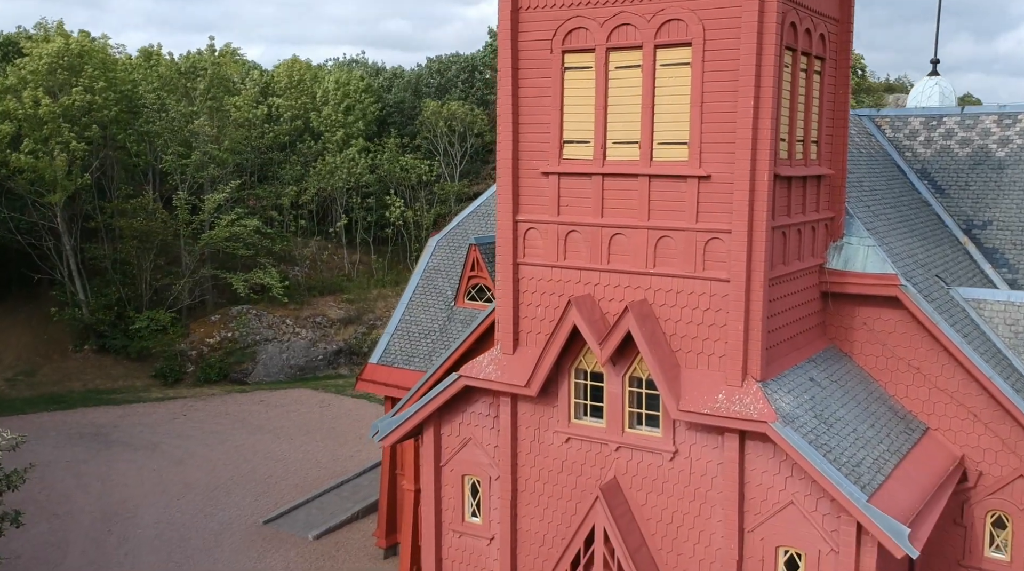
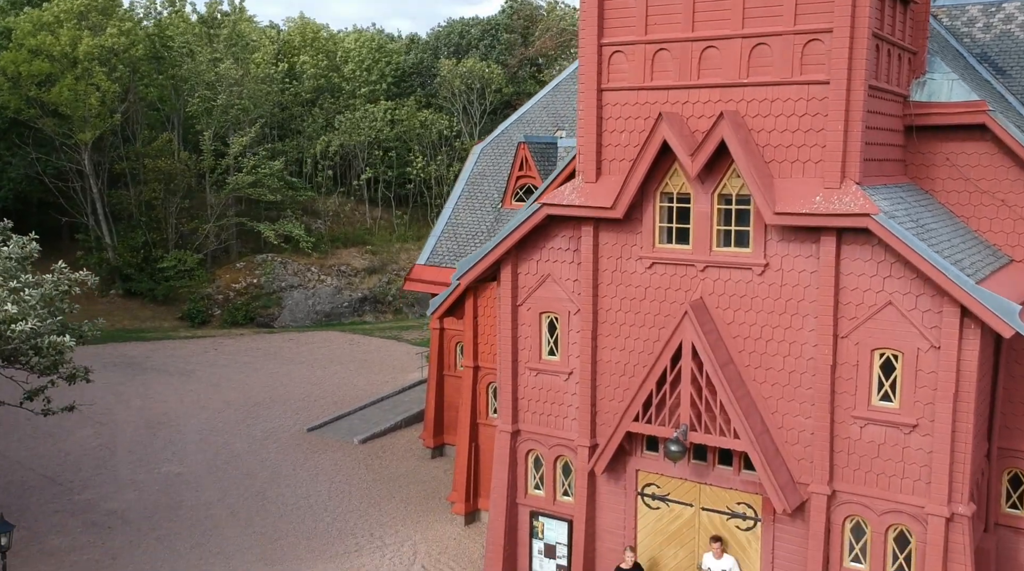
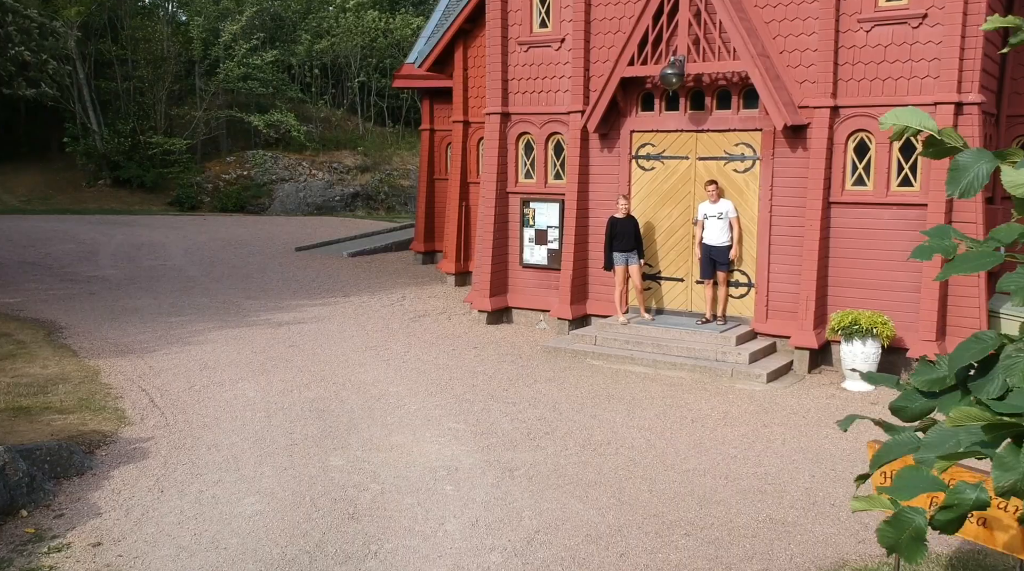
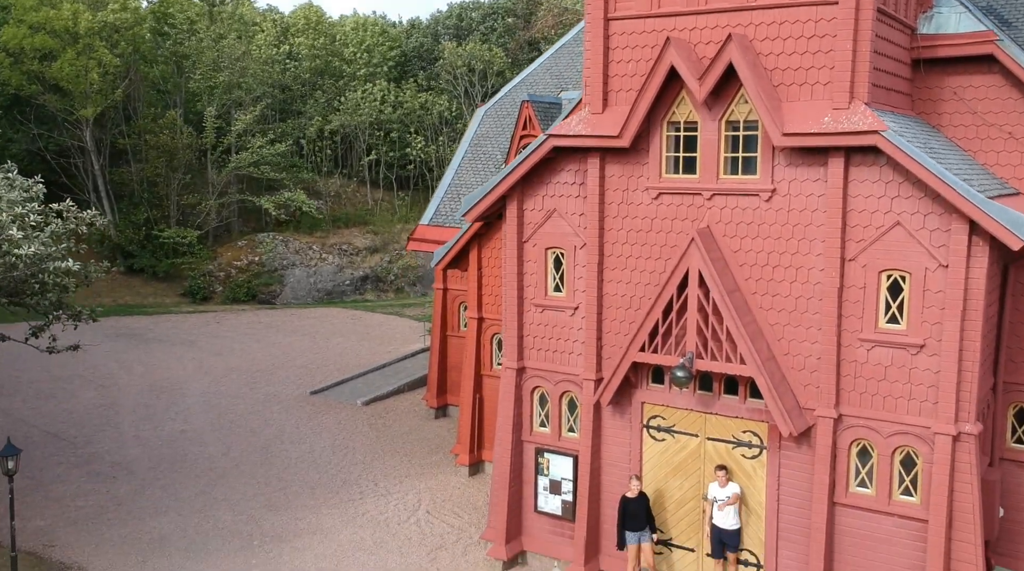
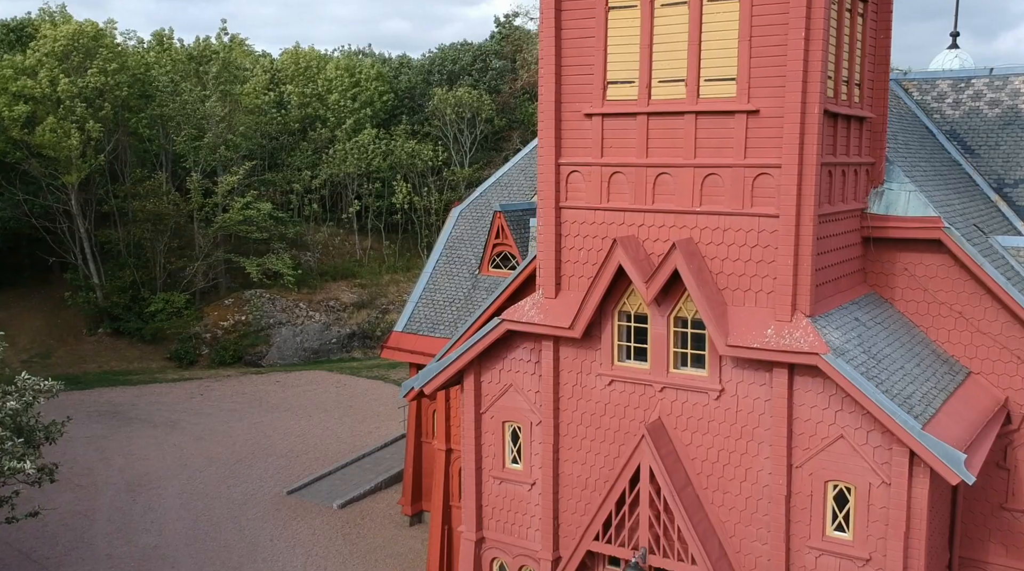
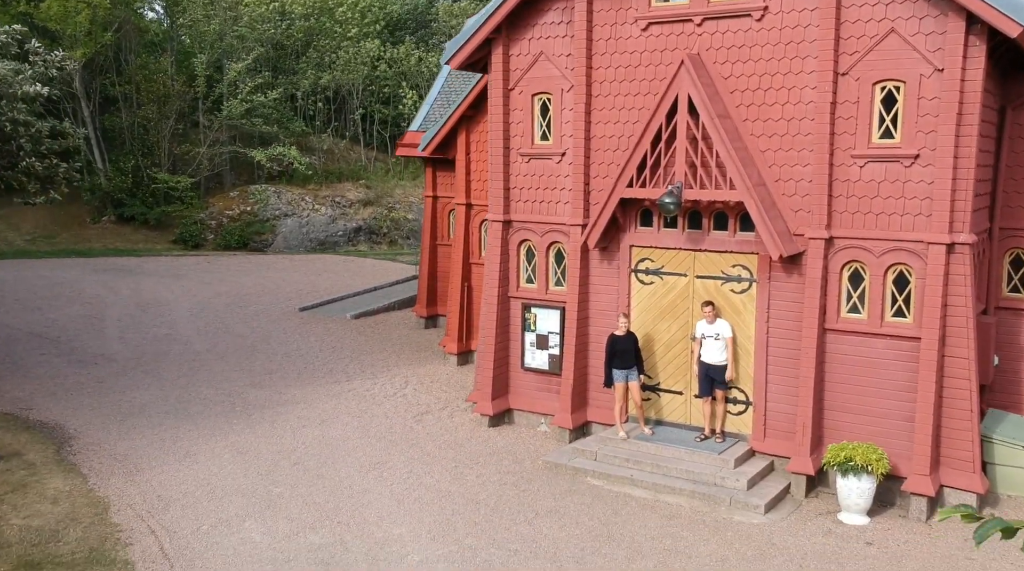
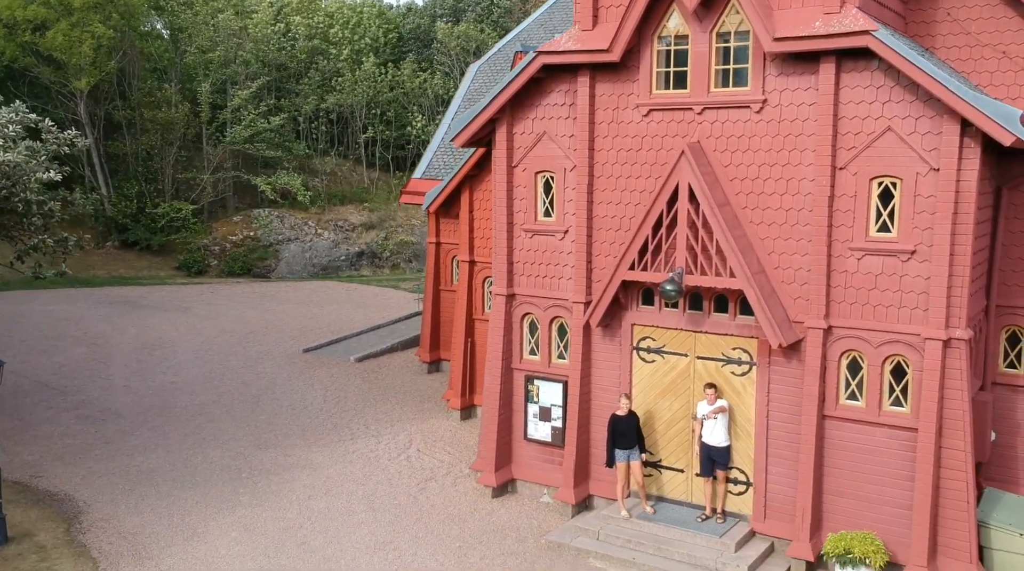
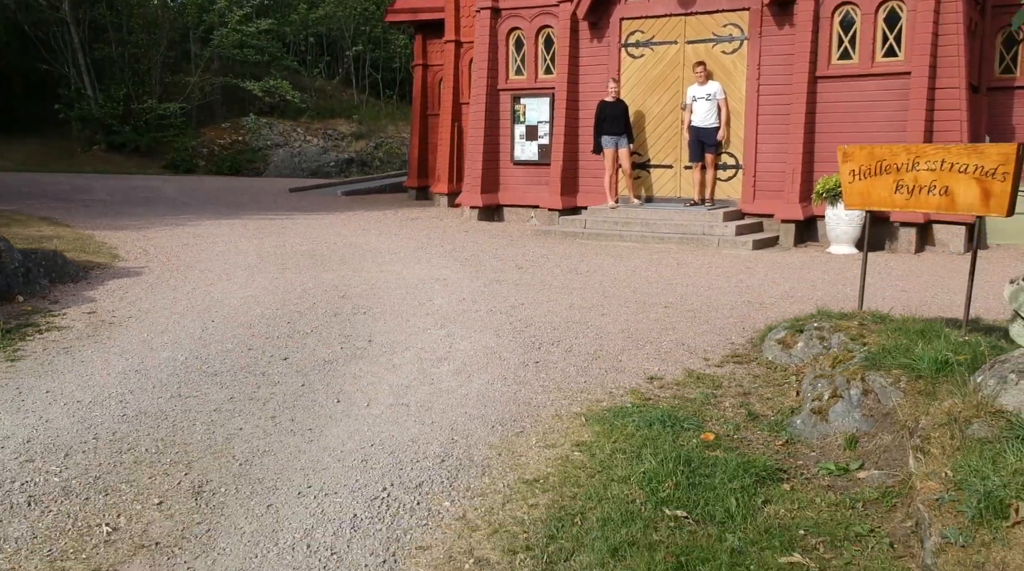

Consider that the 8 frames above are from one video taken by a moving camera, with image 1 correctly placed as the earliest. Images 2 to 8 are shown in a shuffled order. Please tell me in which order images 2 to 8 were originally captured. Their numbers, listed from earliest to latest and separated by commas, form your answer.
5, 2, 4, 7, 6, 3, 8
